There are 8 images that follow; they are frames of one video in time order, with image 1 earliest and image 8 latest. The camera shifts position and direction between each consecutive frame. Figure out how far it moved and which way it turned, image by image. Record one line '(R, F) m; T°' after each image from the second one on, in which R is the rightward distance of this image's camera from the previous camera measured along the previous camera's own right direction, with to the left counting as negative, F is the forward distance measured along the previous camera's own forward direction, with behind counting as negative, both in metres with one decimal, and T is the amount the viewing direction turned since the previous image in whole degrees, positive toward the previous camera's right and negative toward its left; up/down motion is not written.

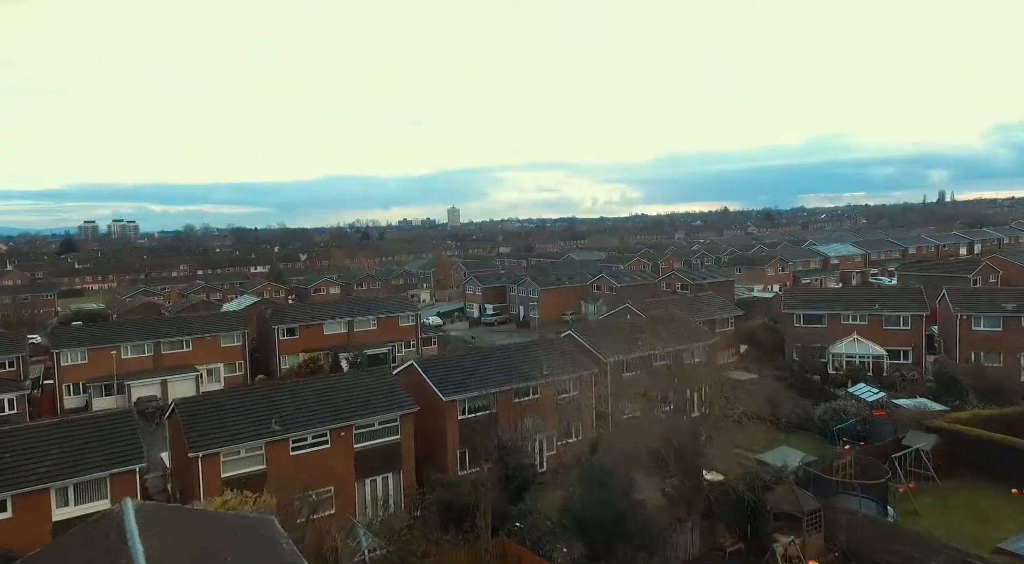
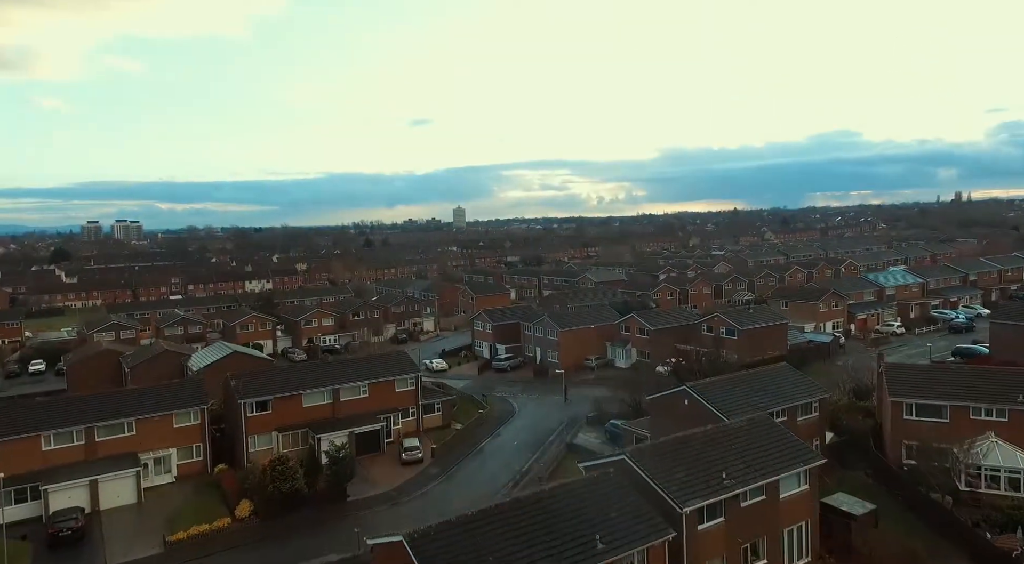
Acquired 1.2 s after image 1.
(-0.4, +3.8) m; 0°
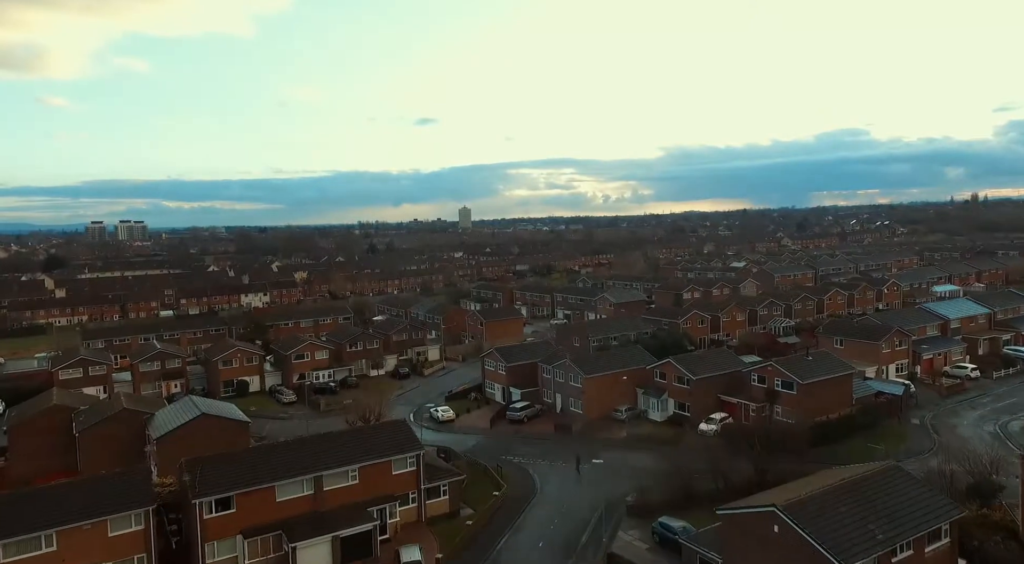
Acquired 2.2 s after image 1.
(-0.4, +3.4) m; 0°
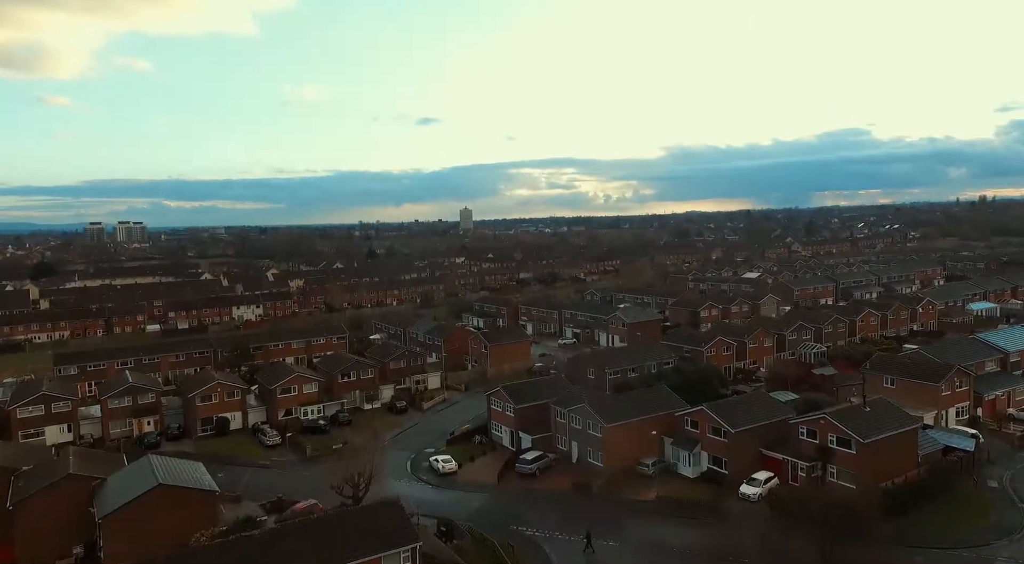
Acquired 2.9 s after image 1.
(-0.3, +2.7) m; 0°
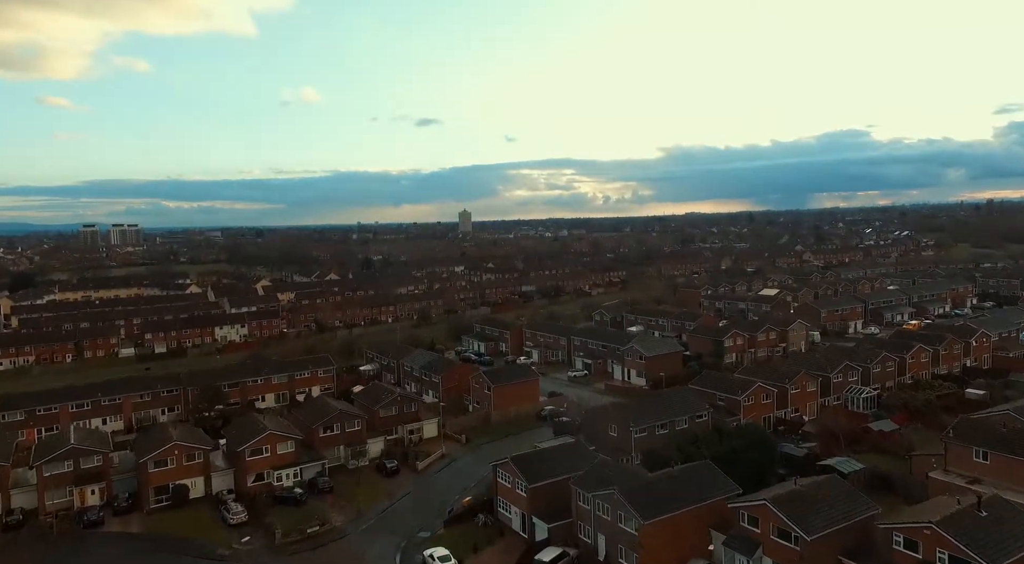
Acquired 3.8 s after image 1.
(-0.3, +3.8) m; 0°
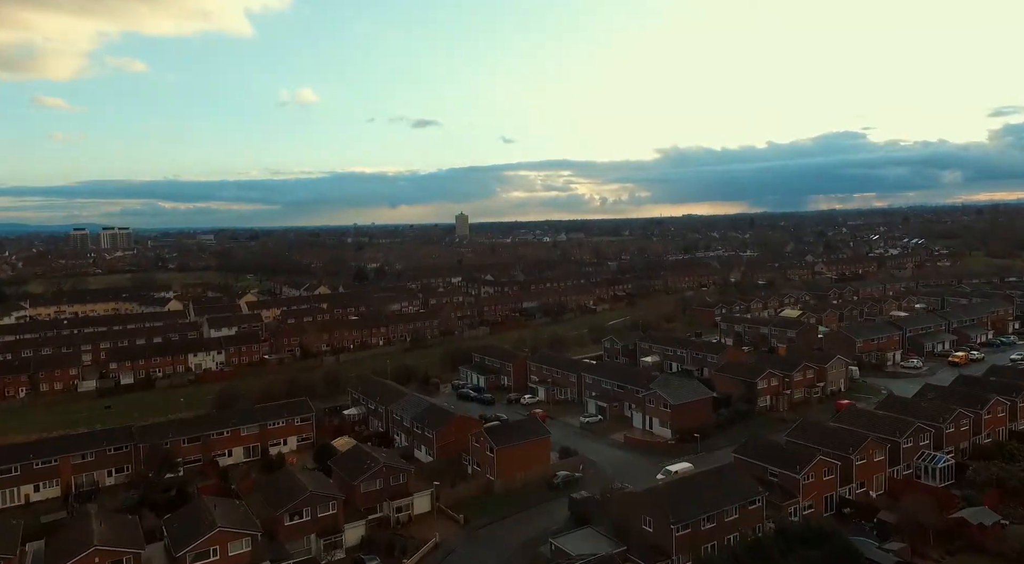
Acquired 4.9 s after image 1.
(-0.3, +4.5) m; 0°
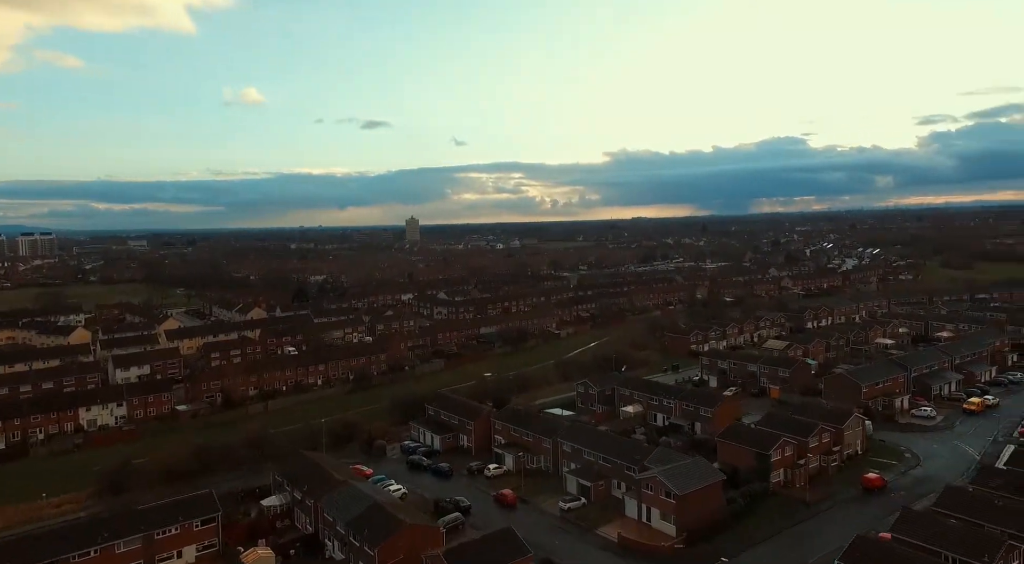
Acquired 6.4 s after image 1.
(-0.4, +6.3) m; +4°
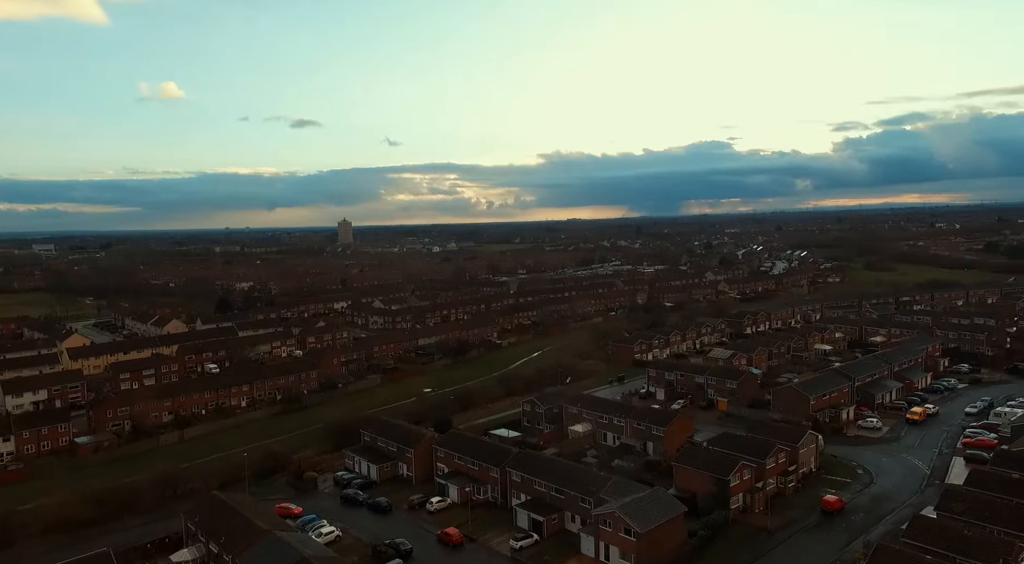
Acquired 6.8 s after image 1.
(-0.3, +2.2) m; +5°
